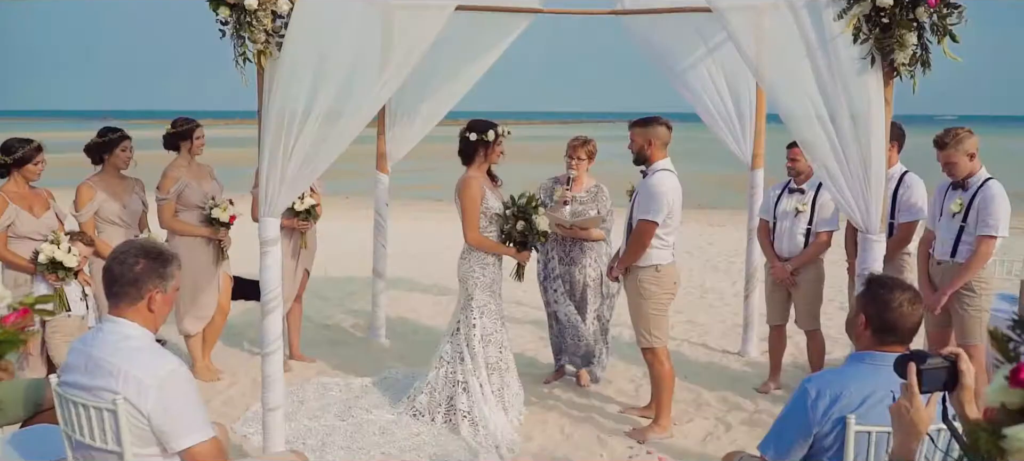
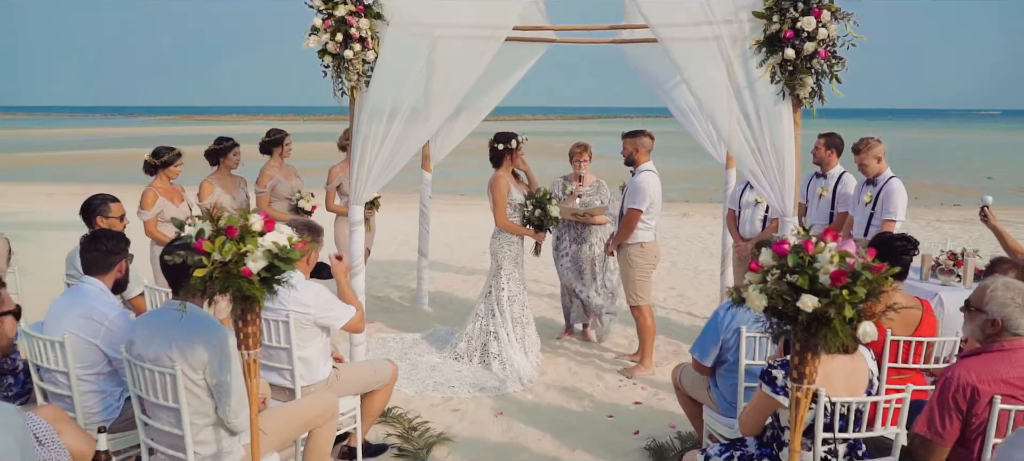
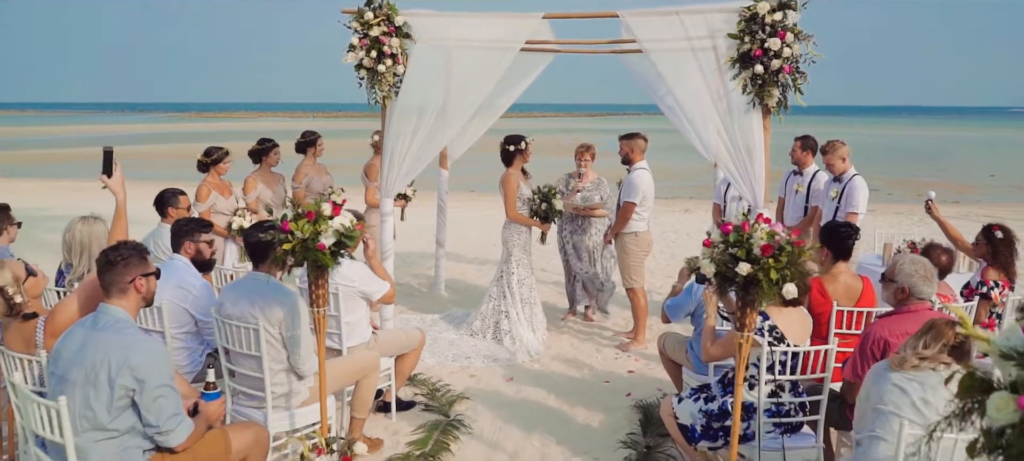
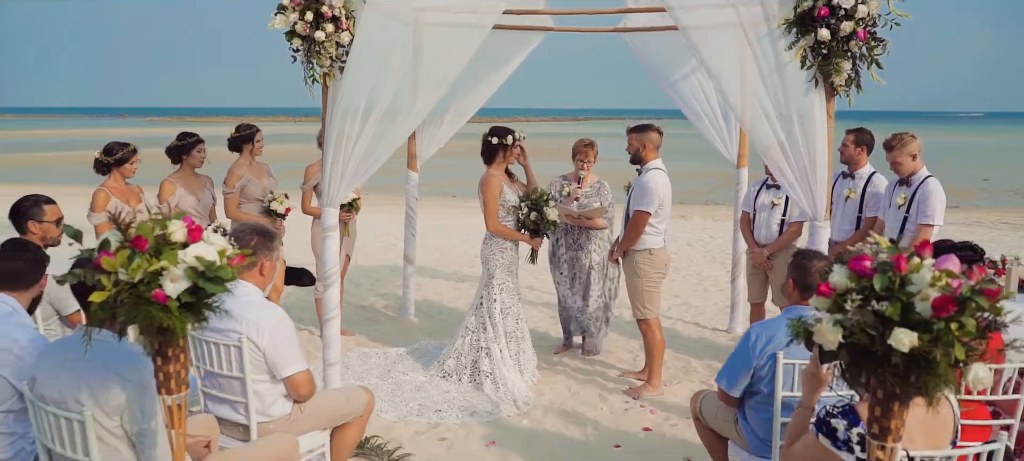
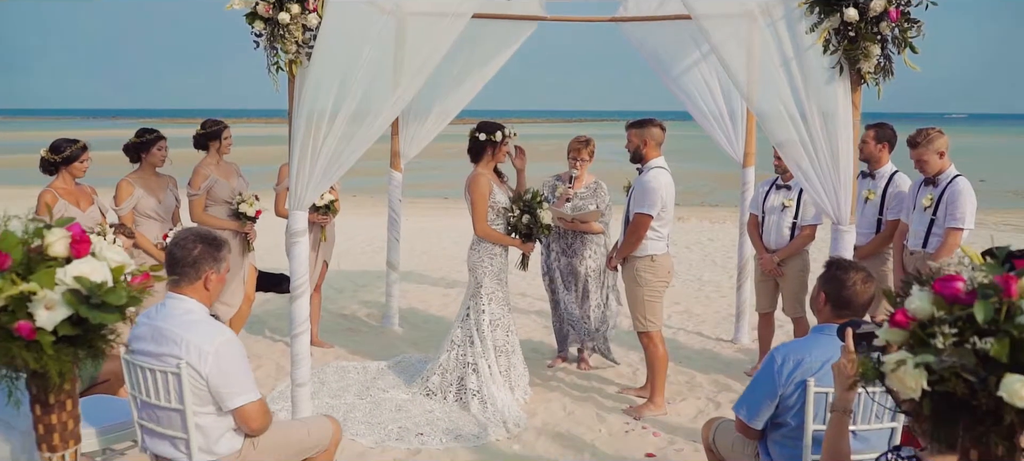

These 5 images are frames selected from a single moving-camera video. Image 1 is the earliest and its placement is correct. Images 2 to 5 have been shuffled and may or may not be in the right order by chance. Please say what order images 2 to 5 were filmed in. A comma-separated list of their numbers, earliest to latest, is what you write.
5, 4, 2, 3
